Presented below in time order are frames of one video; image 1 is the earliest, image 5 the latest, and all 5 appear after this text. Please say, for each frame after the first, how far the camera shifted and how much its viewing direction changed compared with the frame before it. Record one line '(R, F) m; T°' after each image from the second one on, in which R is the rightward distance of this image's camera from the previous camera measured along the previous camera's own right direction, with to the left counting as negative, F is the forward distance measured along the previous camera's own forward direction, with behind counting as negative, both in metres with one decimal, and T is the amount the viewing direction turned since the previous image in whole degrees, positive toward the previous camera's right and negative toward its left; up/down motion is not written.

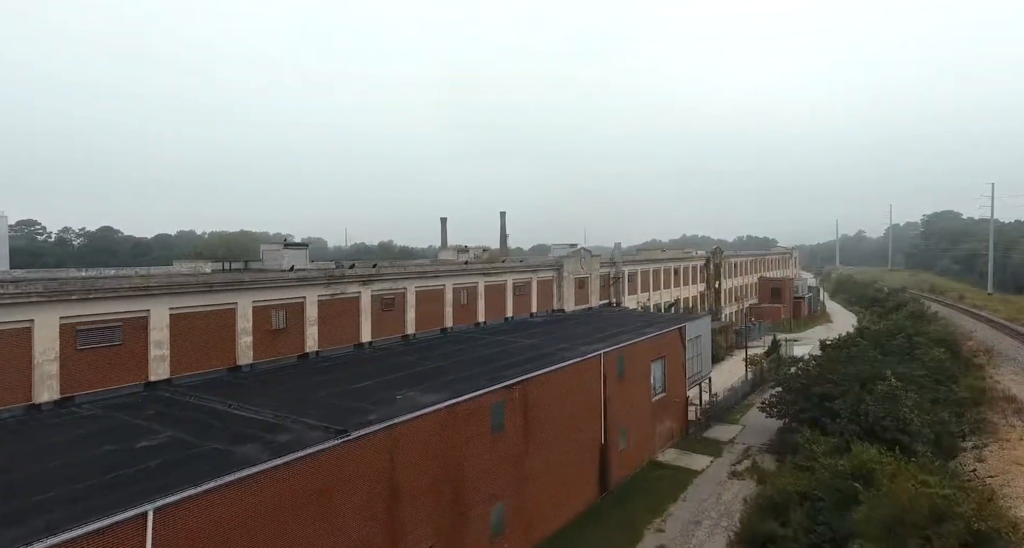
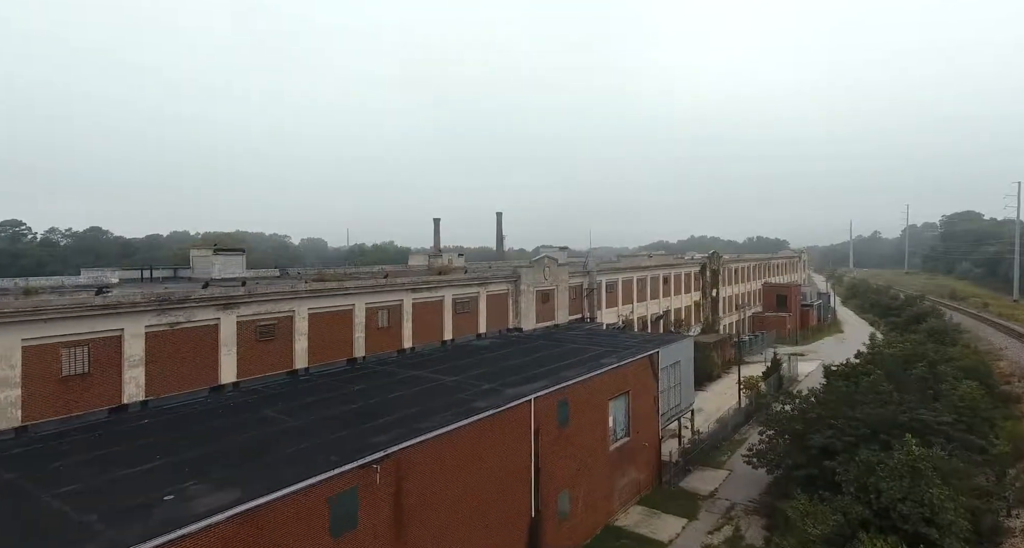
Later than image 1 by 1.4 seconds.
(+2.8, +5.0) m; -1°
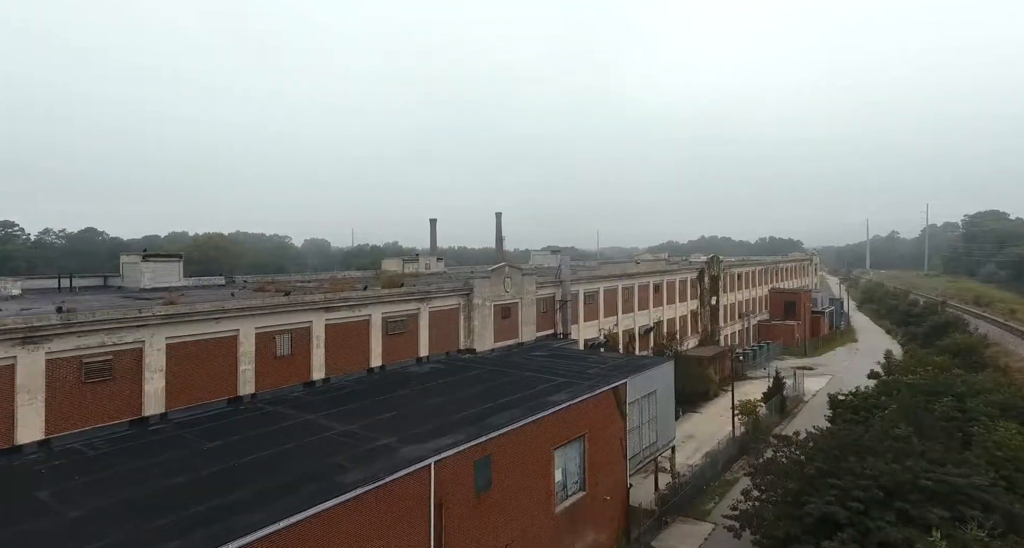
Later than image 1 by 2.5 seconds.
(+2.4, +4.1) m; -1°
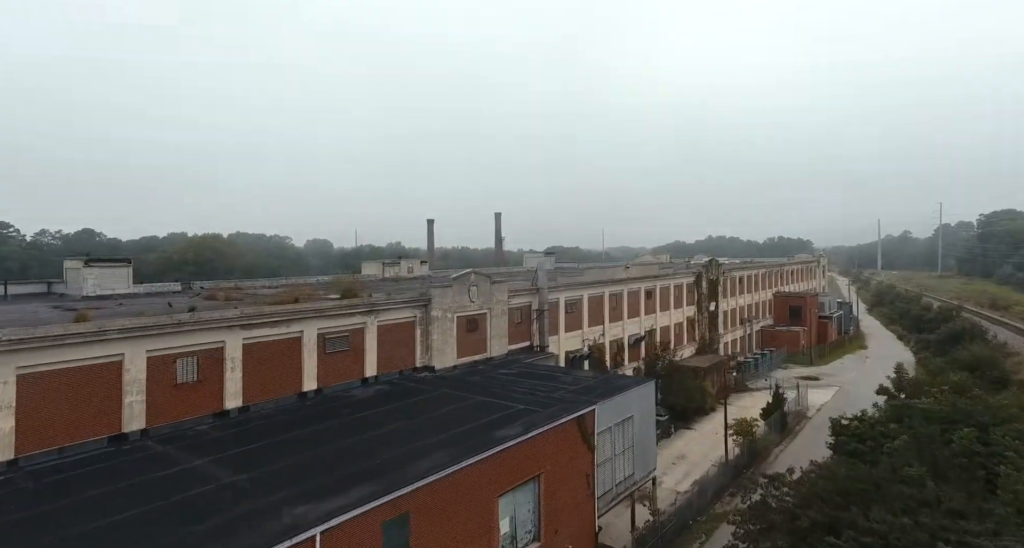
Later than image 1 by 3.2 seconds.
(+1.6, +2.7) m; -1°
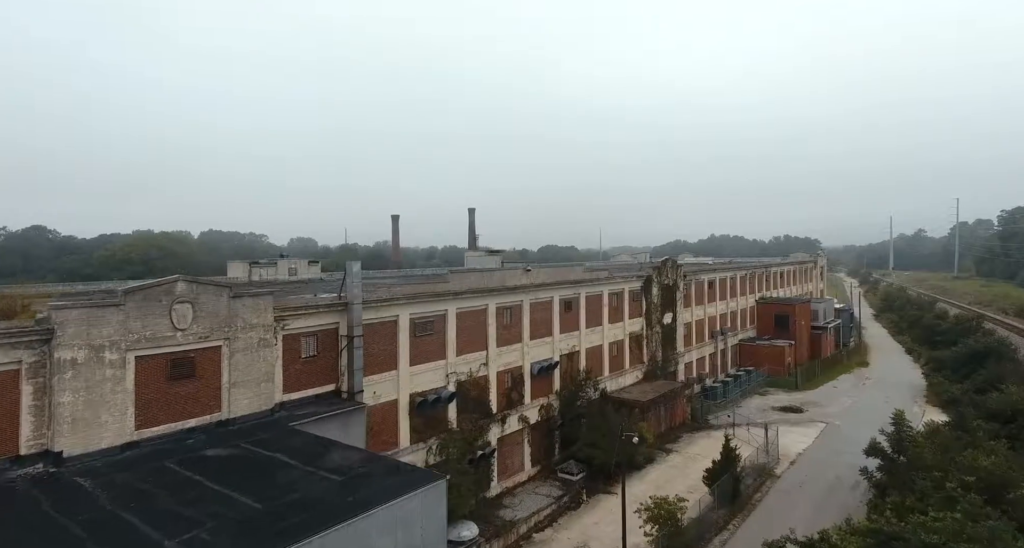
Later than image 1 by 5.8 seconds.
(+6.3, +9.8) m; -1°
